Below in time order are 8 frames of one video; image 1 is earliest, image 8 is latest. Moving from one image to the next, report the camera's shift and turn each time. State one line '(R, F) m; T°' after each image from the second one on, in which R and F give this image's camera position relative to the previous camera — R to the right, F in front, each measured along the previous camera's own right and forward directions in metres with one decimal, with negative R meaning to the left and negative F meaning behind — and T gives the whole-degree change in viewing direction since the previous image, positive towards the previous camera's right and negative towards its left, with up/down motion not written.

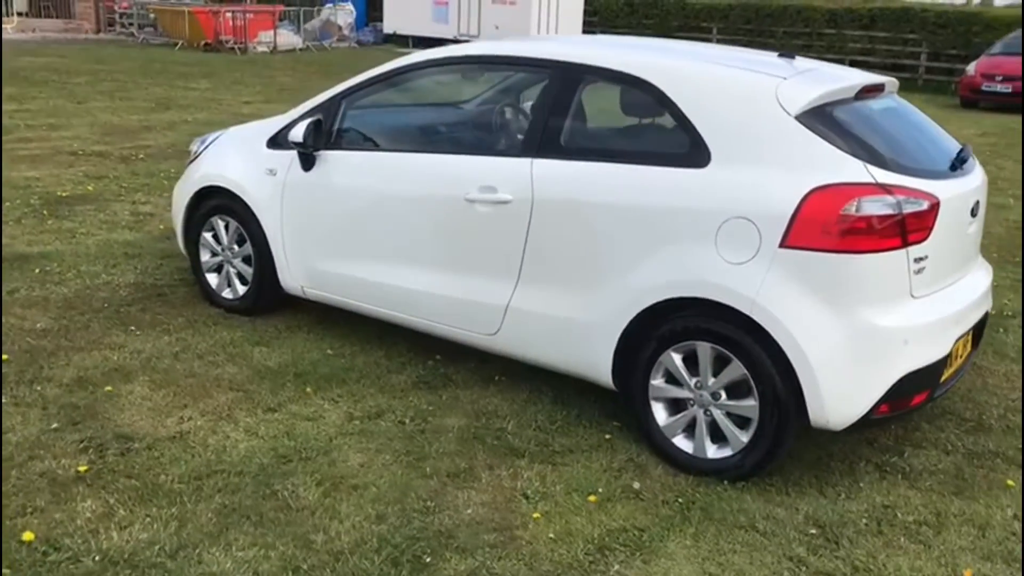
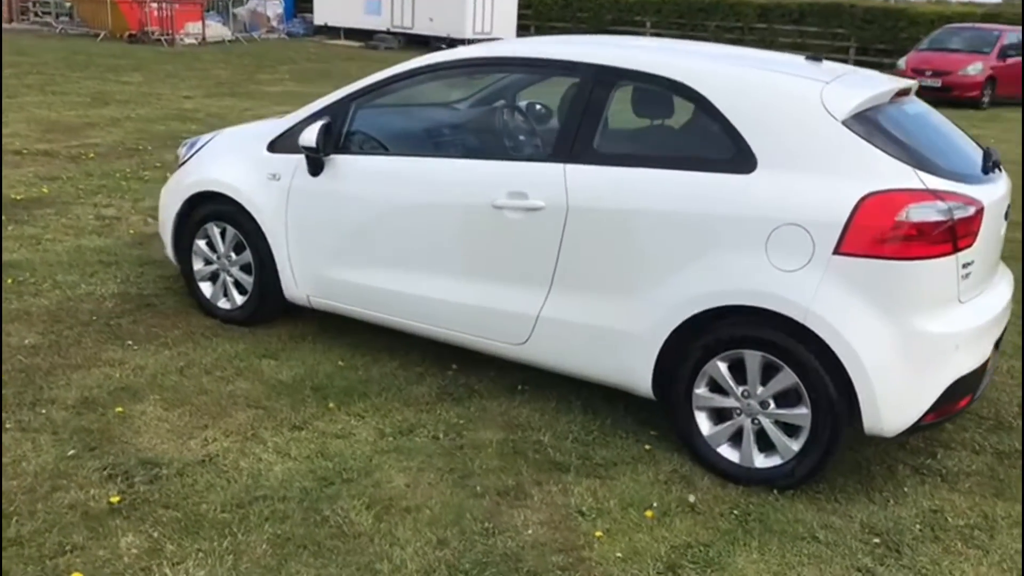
(-0.4, +0.1) m; +4°
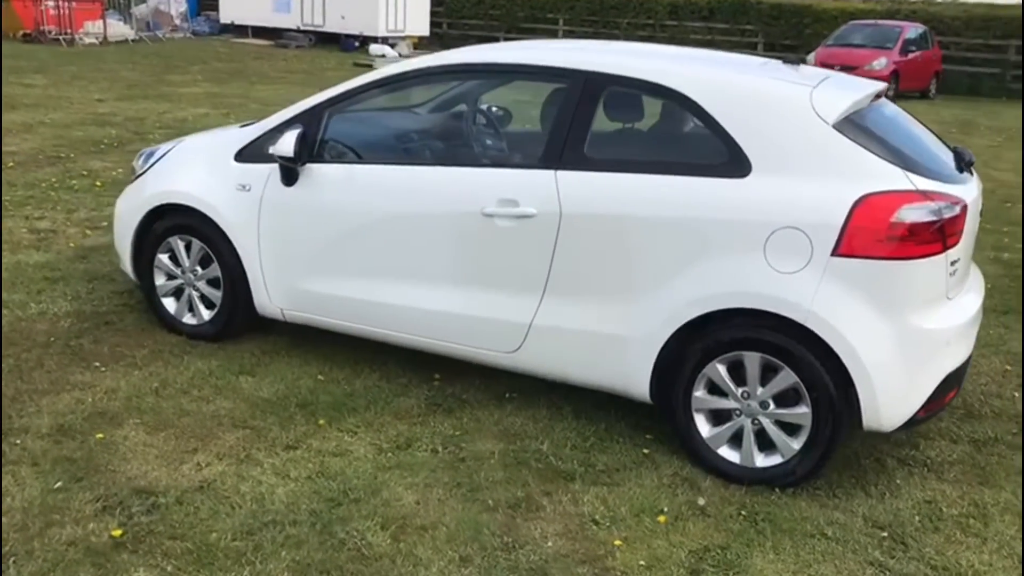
(-0.3, 0.0) m; +5°
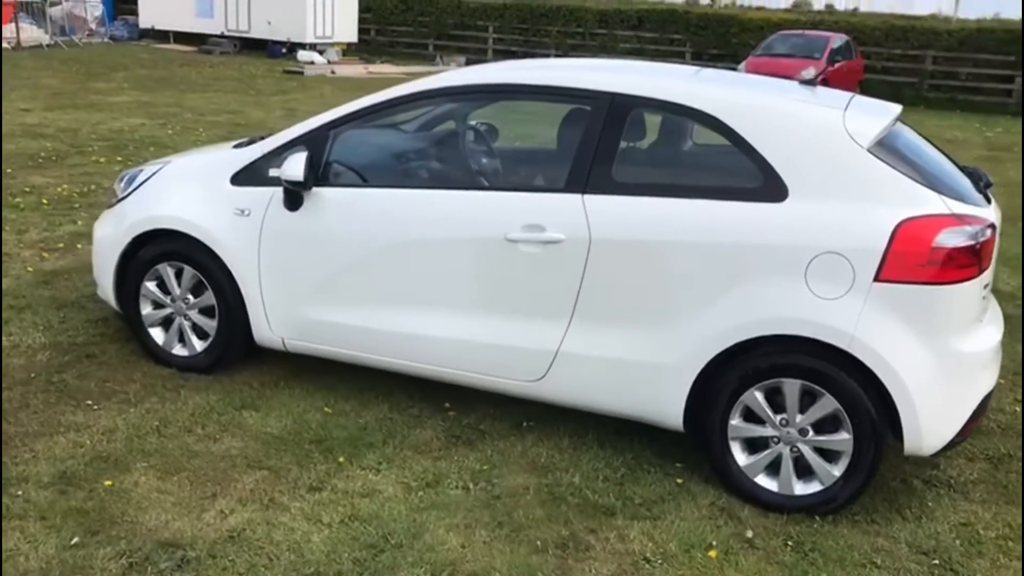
(-0.4, +0.1) m; +5°
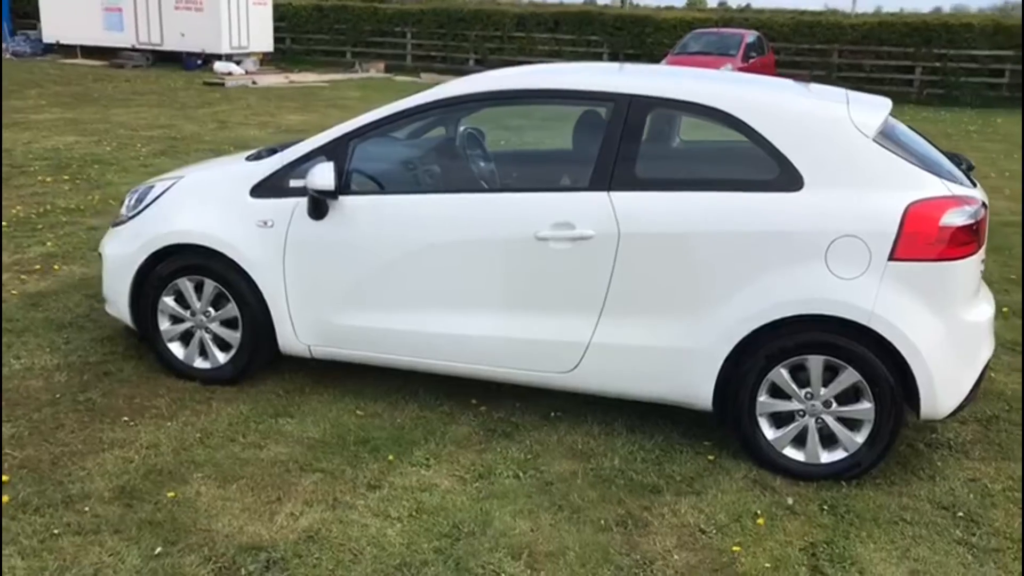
(-0.5, -0.1) m; +5°
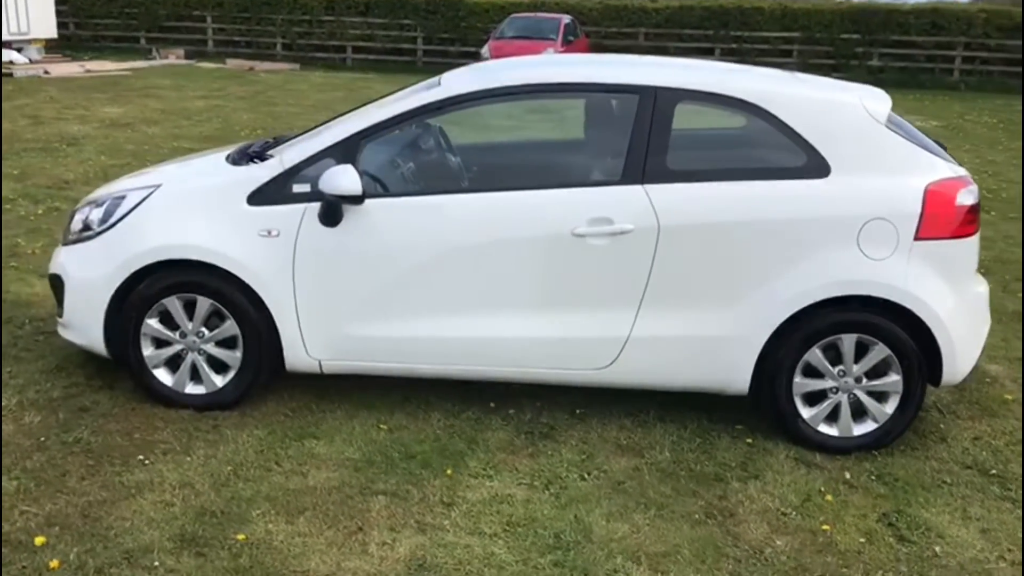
(-1.0, +0.2) m; +12°
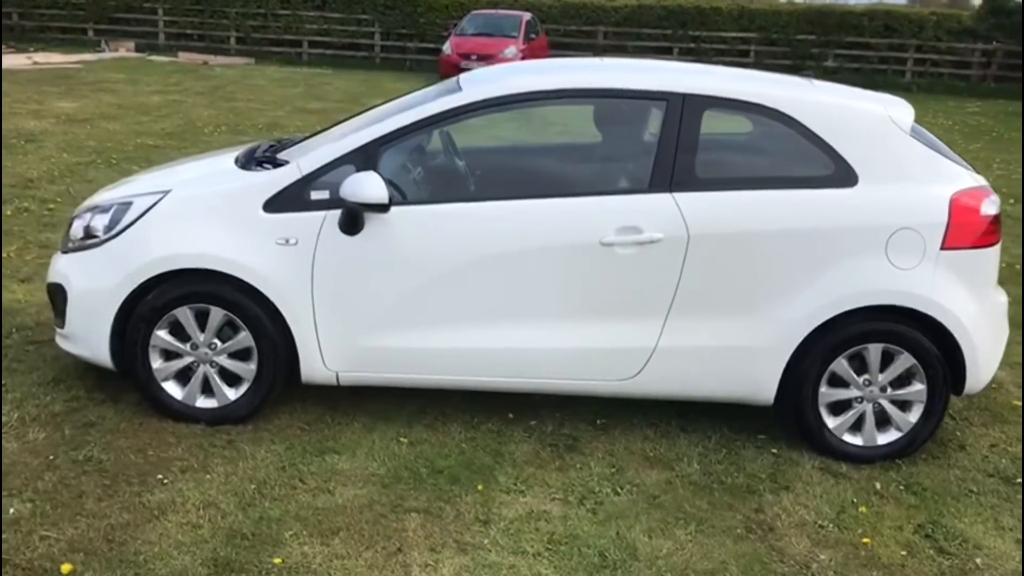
(-0.3, +0.1) m; +3°
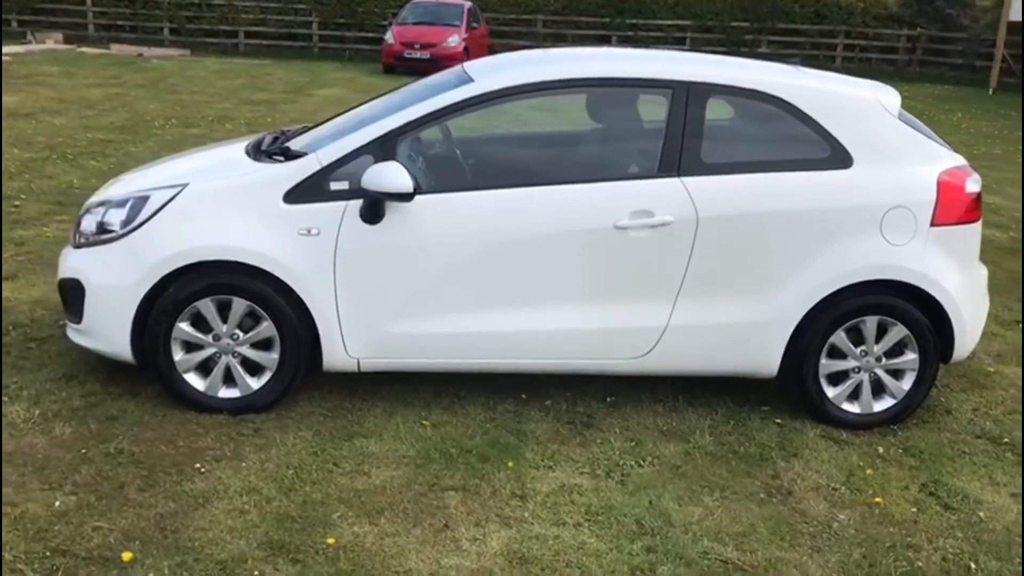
(-0.3, -0.1) m; +4°
